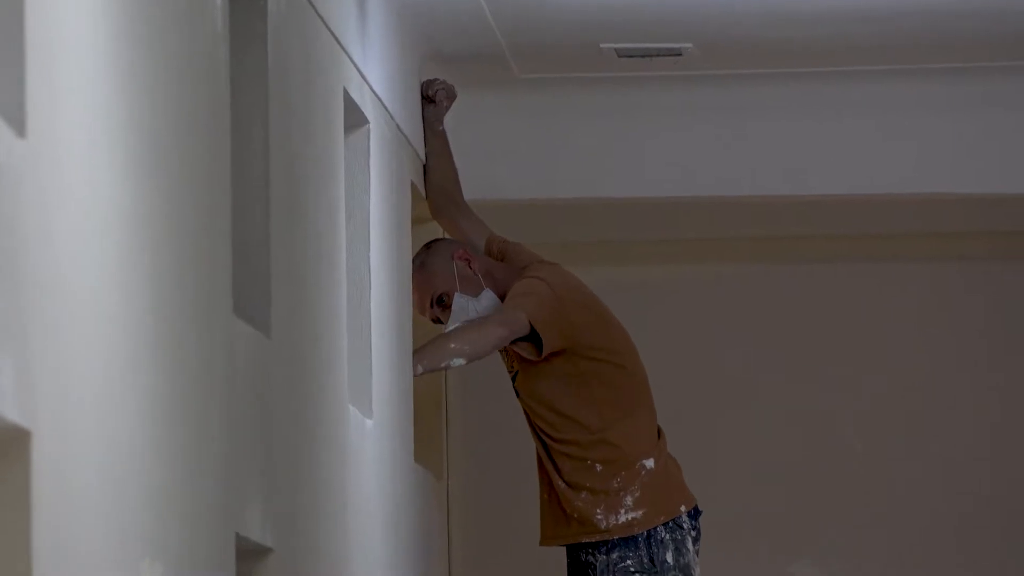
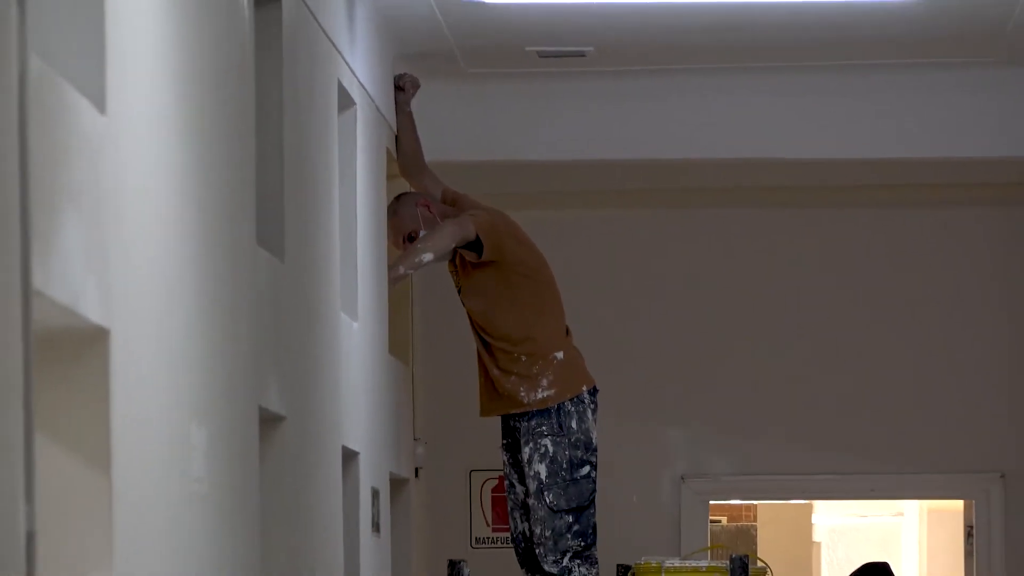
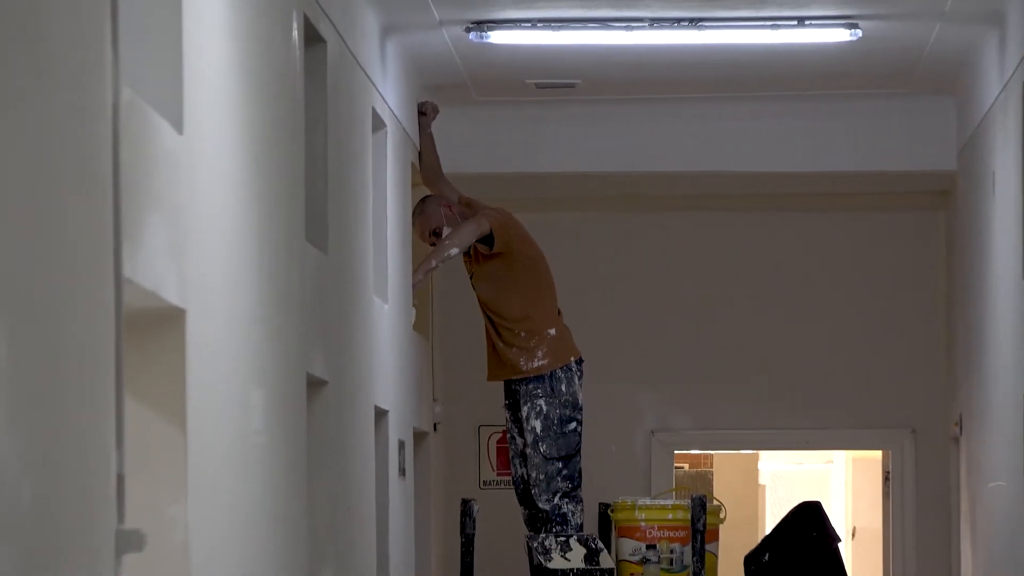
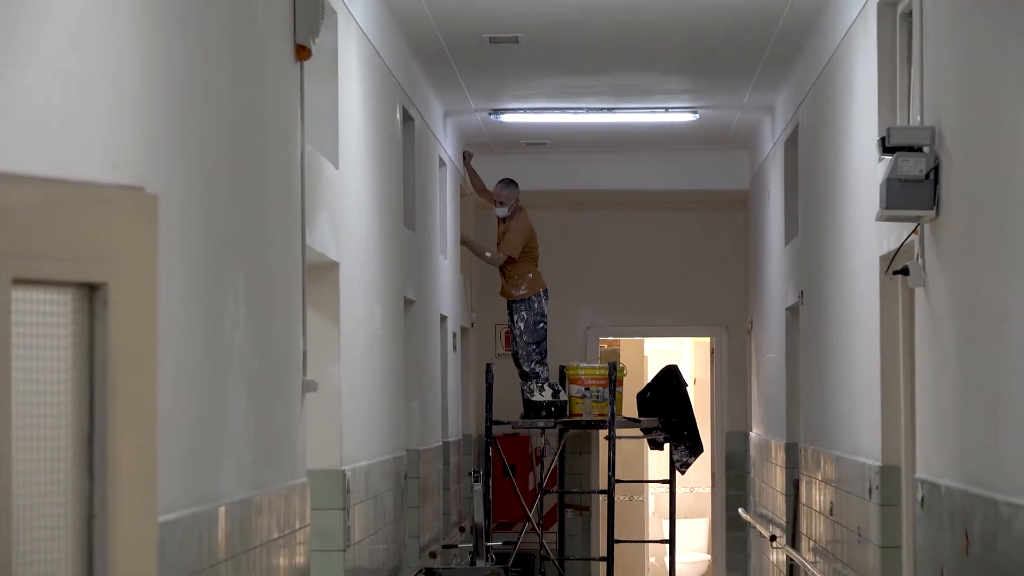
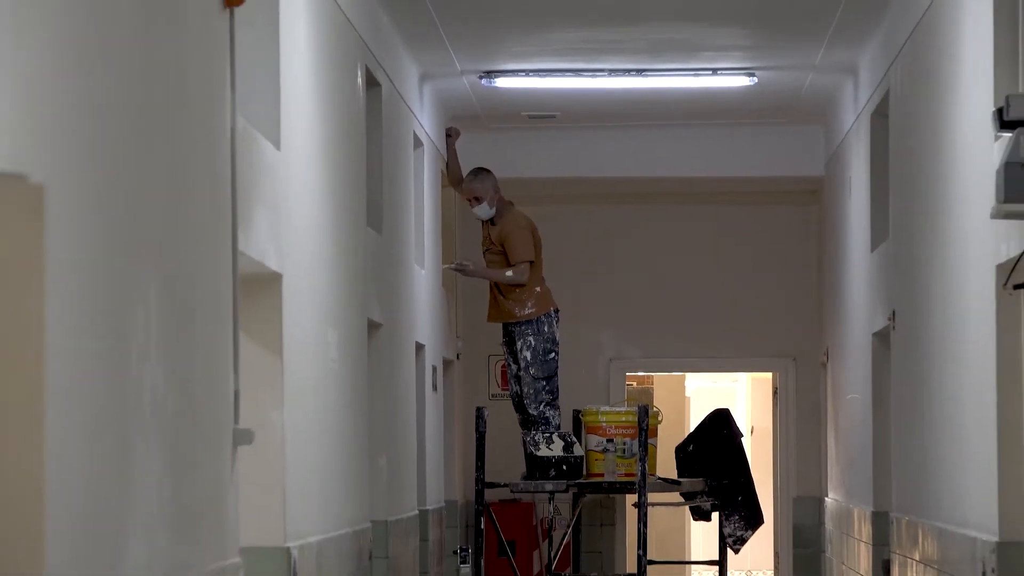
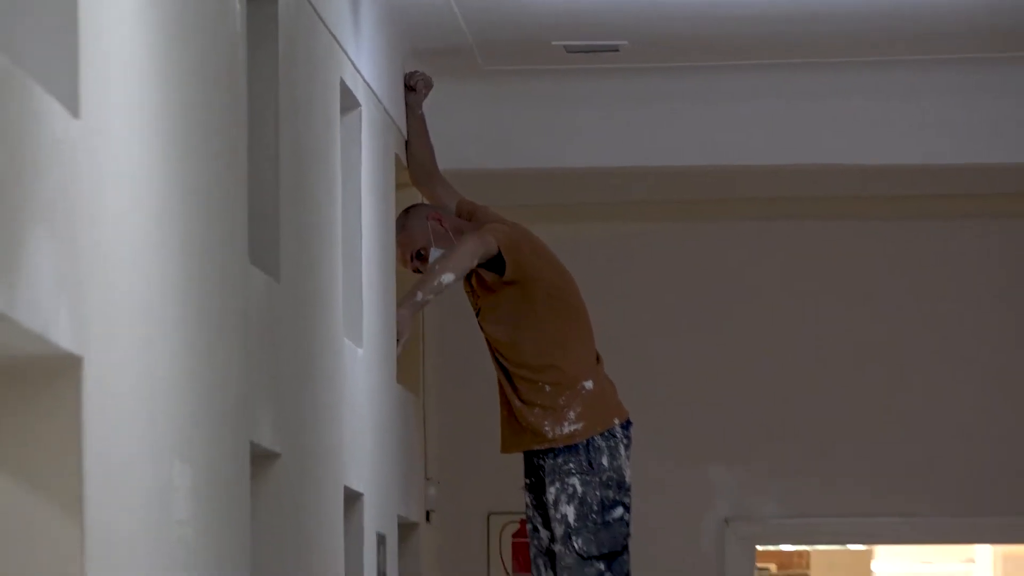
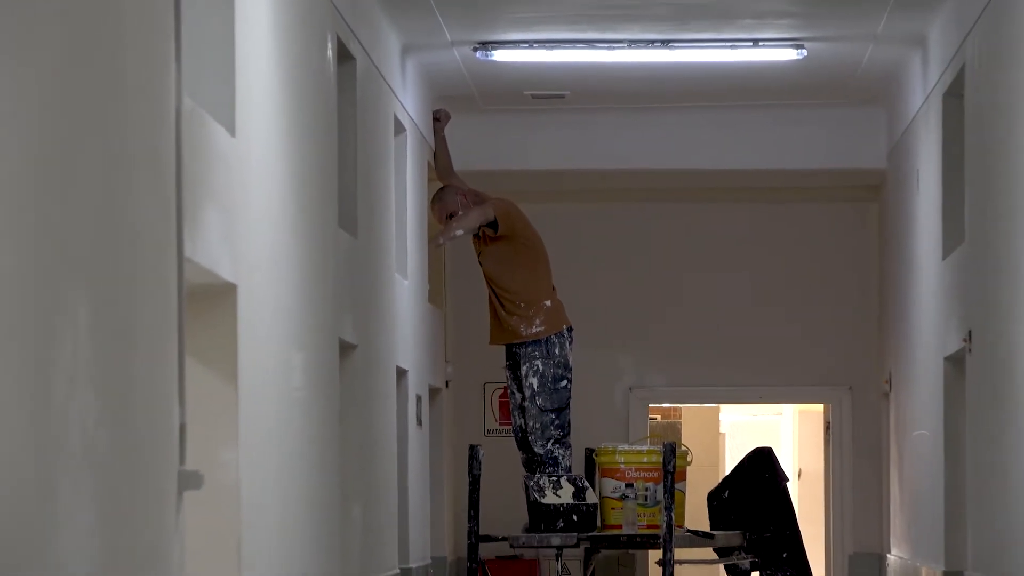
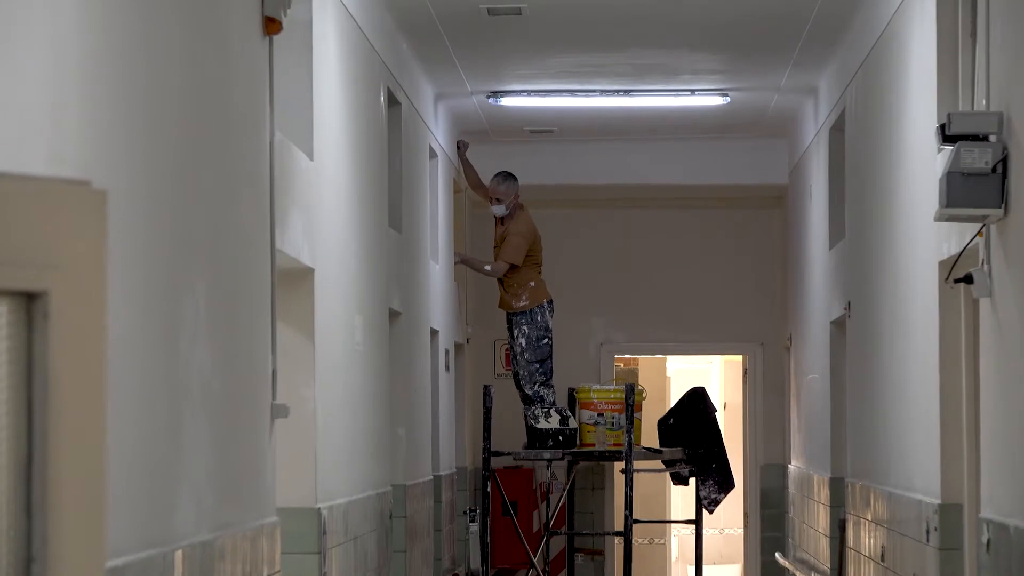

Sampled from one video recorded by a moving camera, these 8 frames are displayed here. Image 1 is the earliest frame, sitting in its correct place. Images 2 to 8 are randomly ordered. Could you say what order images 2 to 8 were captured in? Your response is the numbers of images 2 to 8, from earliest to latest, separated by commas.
6, 2, 3, 7, 5, 8, 4
